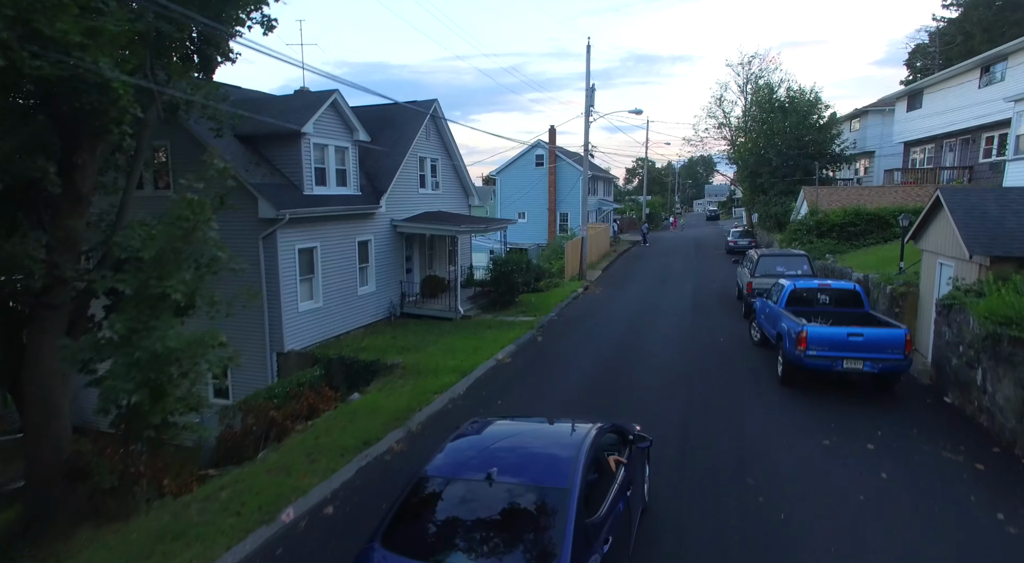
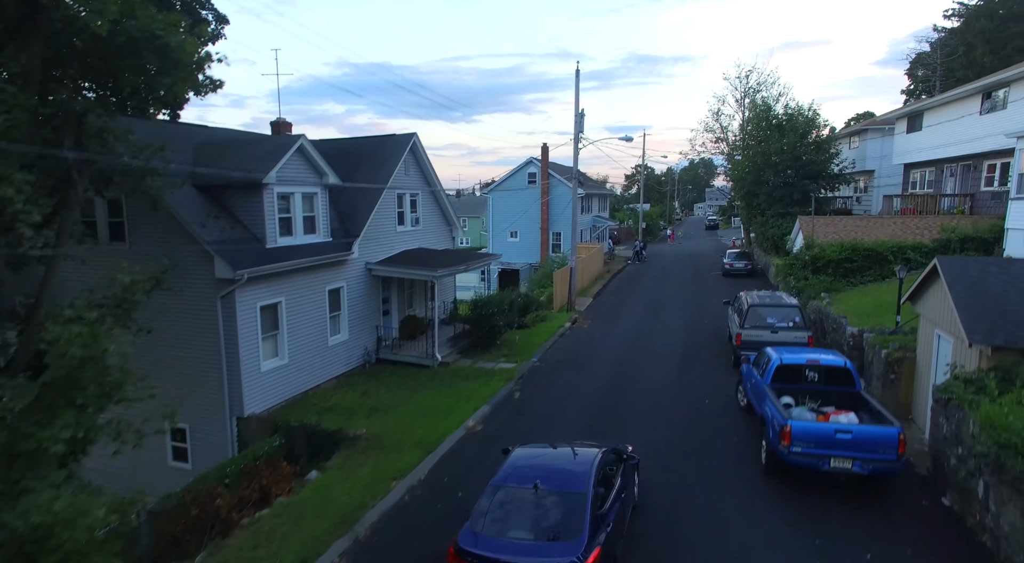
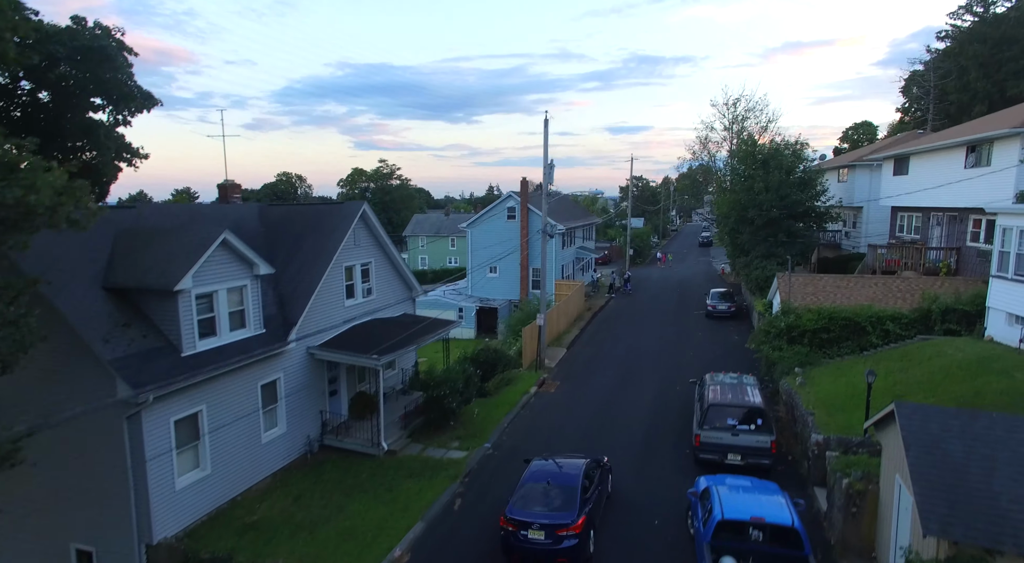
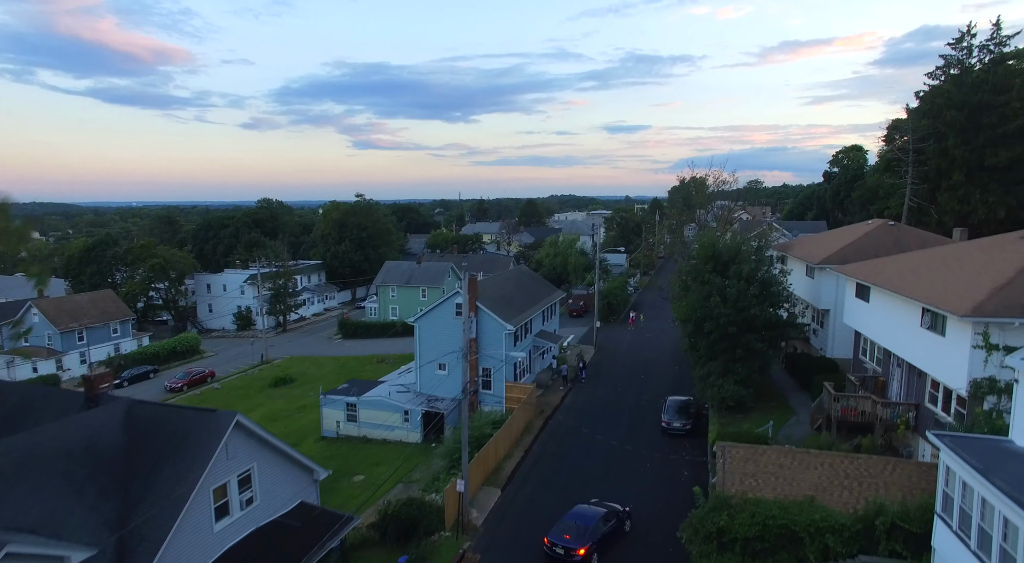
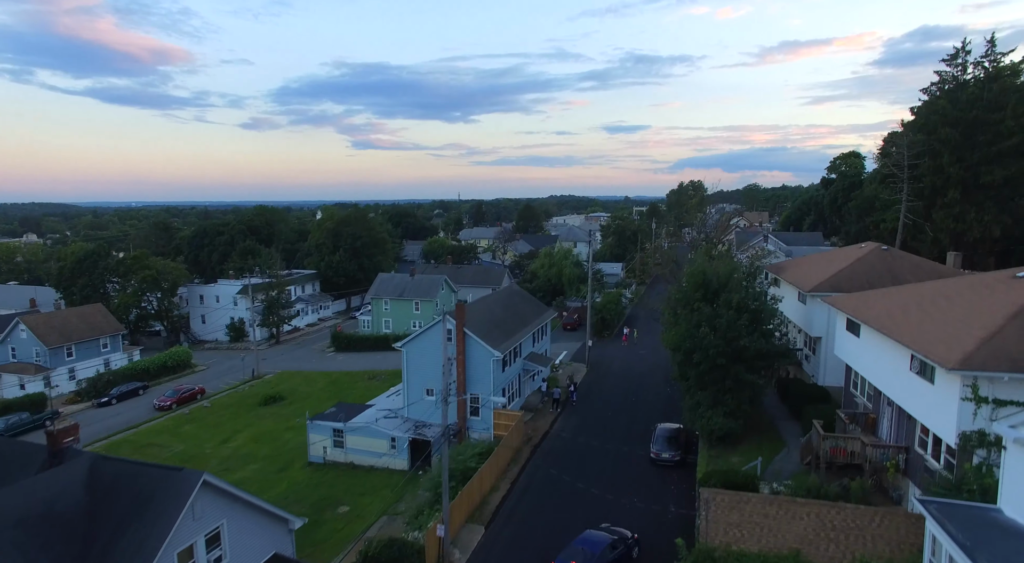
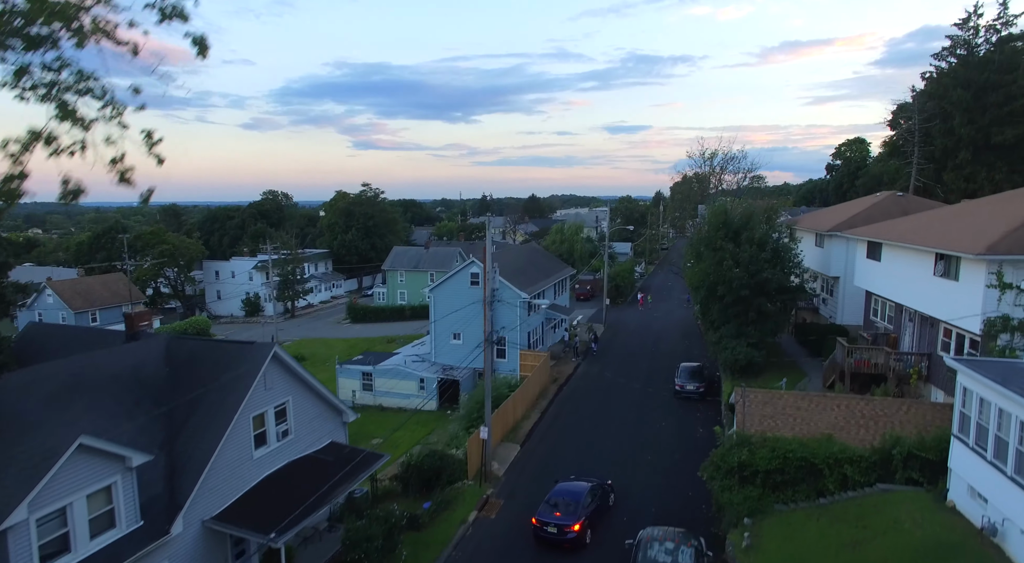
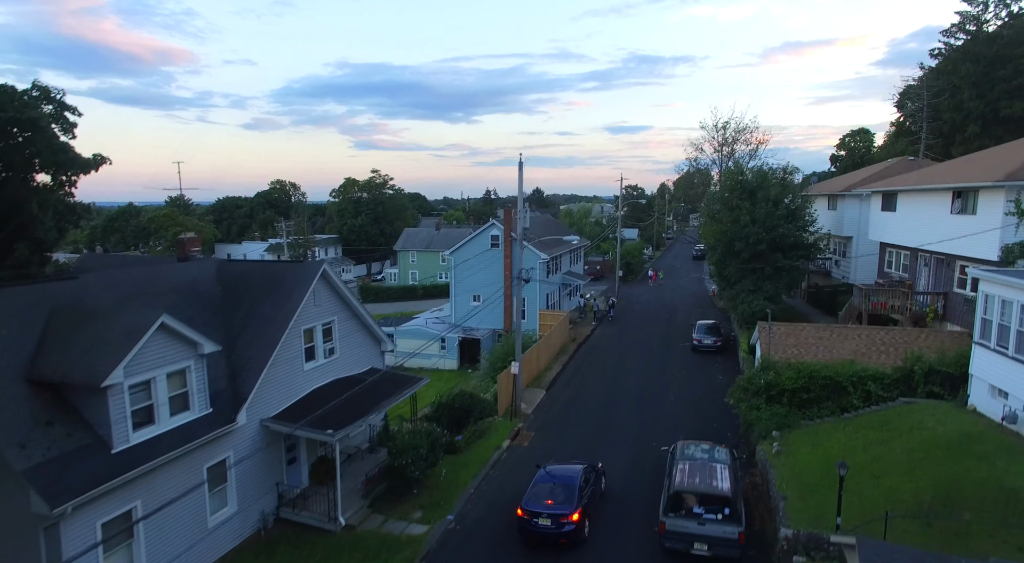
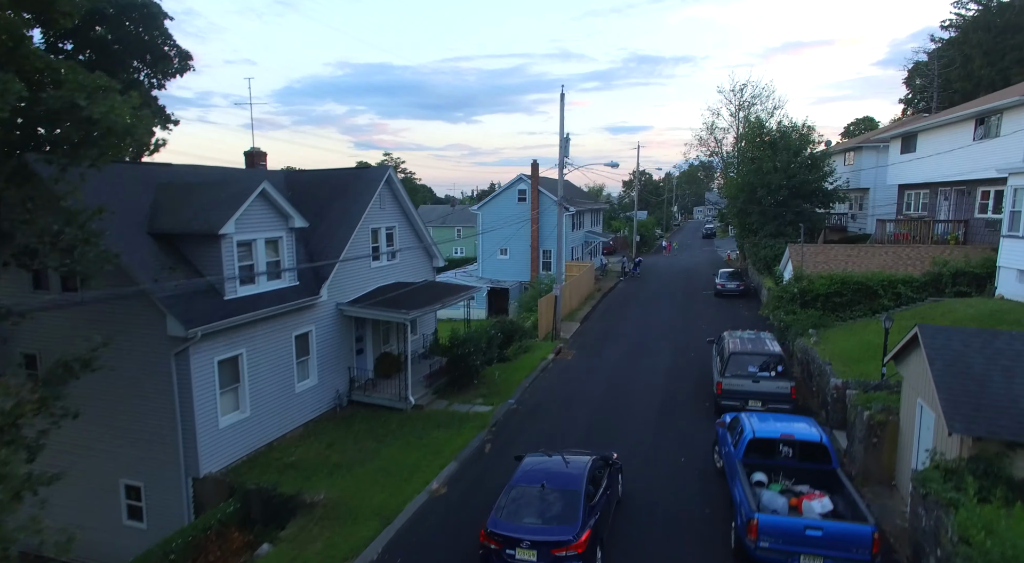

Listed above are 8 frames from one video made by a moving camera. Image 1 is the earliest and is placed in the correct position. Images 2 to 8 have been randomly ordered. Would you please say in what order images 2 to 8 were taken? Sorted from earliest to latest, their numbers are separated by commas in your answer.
2, 8, 3, 7, 6, 4, 5
